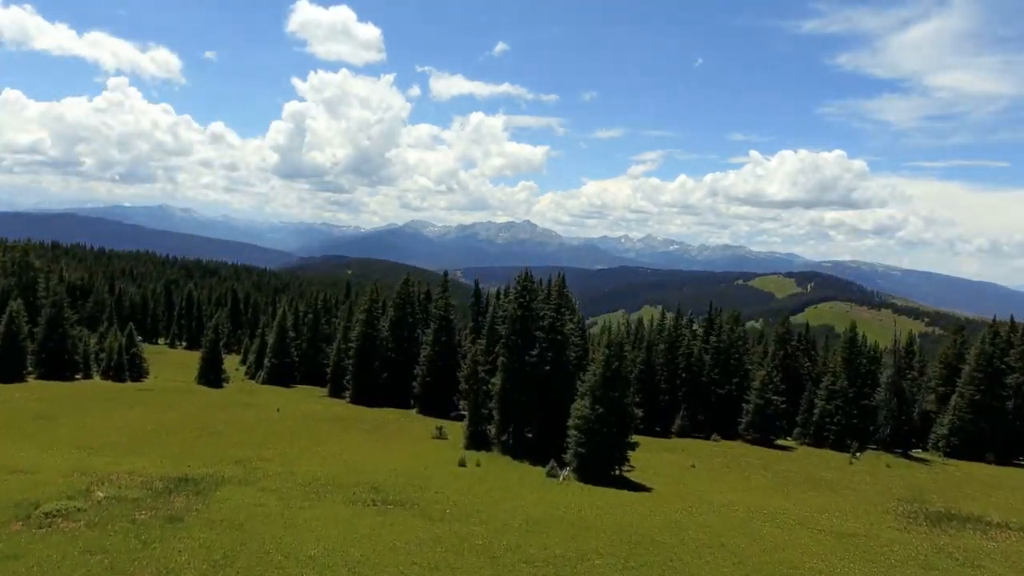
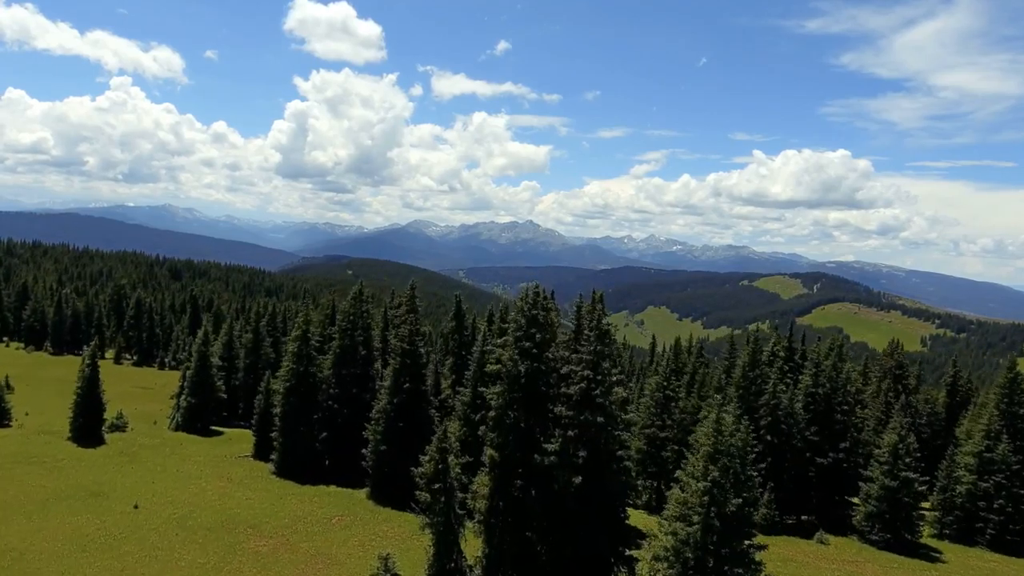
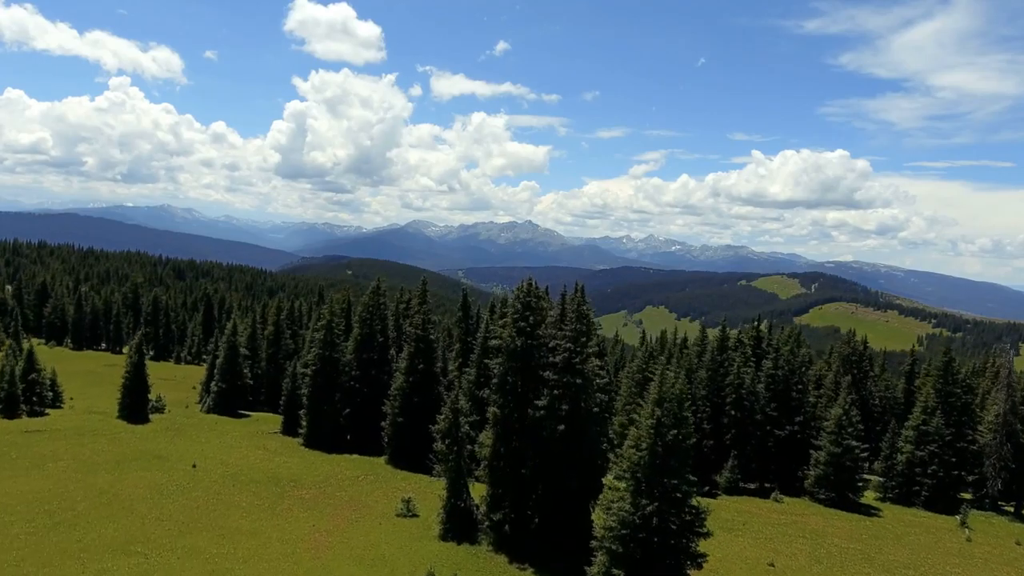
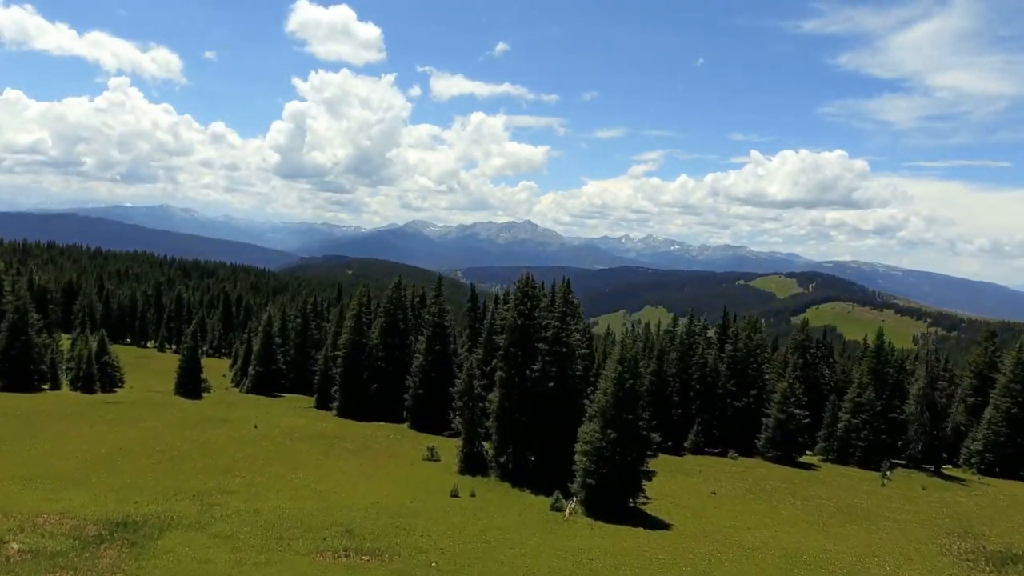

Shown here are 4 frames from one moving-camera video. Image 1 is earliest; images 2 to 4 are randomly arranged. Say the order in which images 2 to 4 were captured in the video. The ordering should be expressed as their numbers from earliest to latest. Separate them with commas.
4, 3, 2
